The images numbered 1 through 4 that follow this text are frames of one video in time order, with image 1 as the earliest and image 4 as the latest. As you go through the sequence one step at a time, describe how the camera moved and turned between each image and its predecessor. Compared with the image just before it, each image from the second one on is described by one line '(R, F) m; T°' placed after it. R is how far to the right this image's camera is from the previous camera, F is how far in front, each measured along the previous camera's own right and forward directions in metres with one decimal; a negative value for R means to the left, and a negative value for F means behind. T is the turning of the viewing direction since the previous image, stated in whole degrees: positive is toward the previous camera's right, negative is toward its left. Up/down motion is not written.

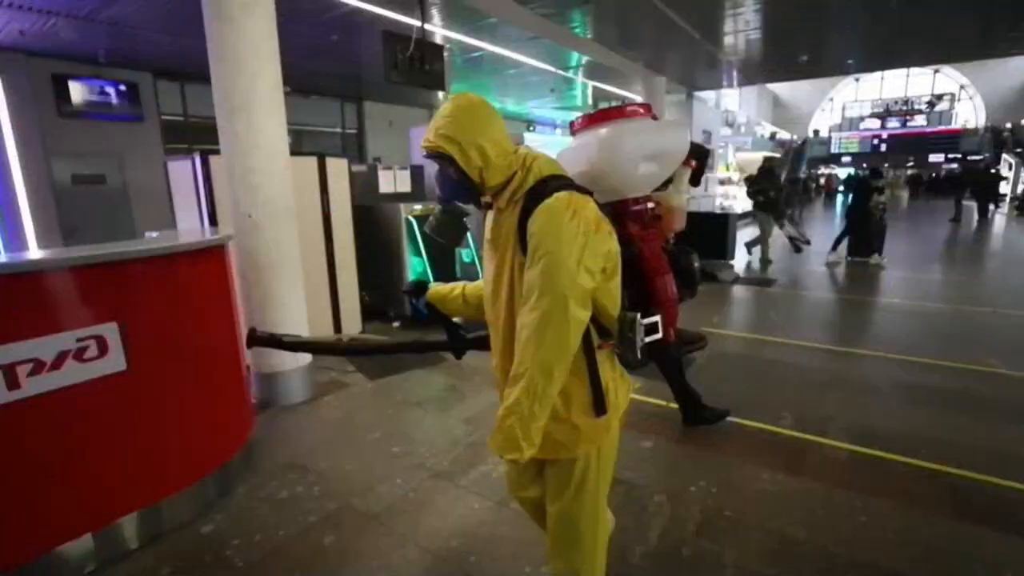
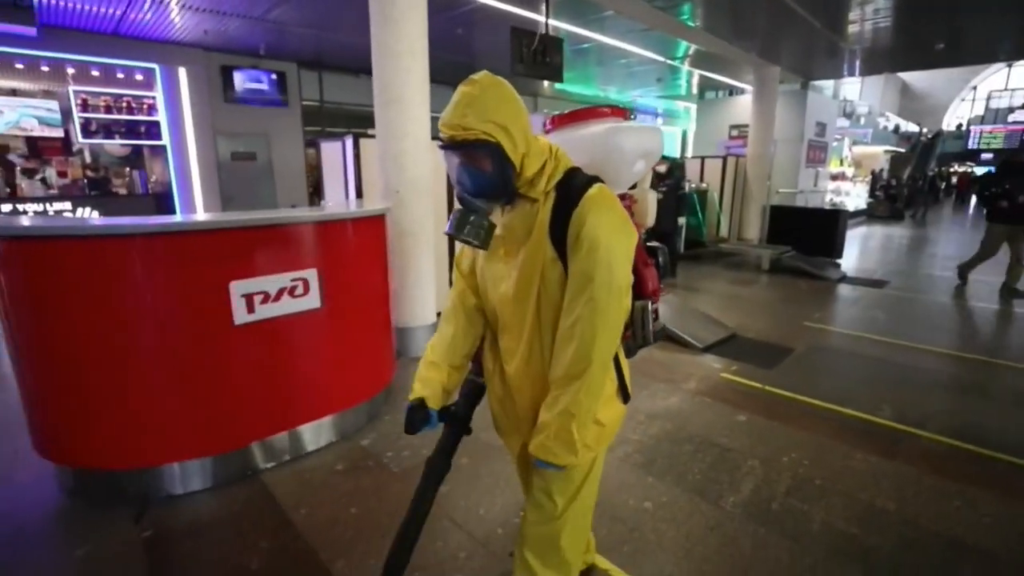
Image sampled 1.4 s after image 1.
(-0.2, -0.3) m; -9°
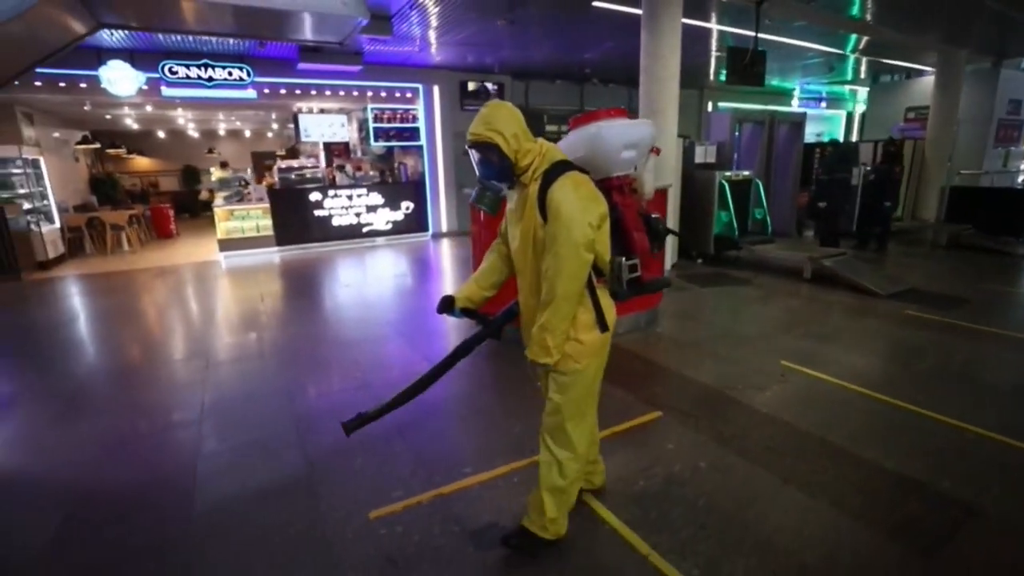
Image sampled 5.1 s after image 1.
(-0.9, -1.7) m; -13°
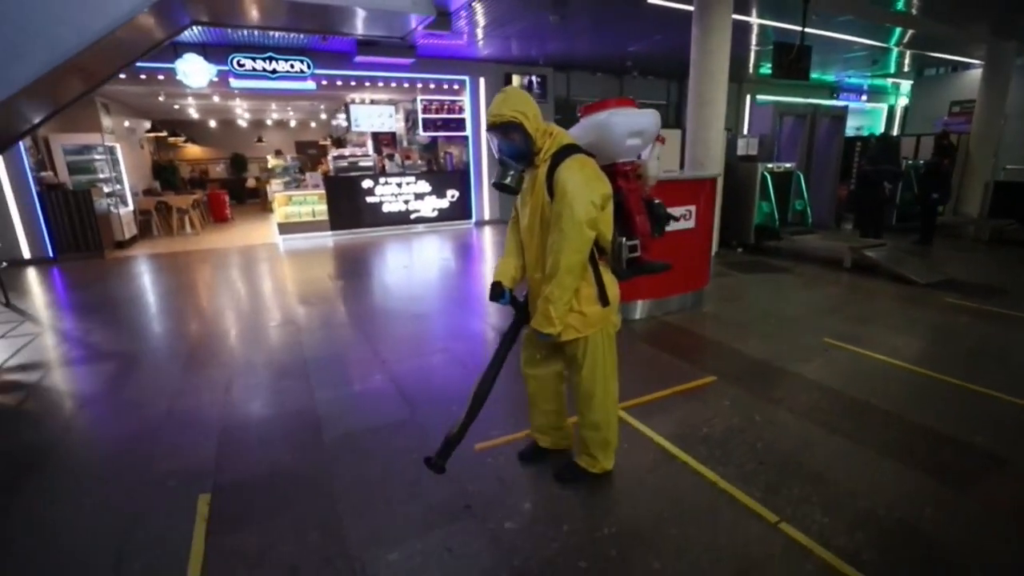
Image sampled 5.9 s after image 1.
(-0.3, -0.3) m; -3°
